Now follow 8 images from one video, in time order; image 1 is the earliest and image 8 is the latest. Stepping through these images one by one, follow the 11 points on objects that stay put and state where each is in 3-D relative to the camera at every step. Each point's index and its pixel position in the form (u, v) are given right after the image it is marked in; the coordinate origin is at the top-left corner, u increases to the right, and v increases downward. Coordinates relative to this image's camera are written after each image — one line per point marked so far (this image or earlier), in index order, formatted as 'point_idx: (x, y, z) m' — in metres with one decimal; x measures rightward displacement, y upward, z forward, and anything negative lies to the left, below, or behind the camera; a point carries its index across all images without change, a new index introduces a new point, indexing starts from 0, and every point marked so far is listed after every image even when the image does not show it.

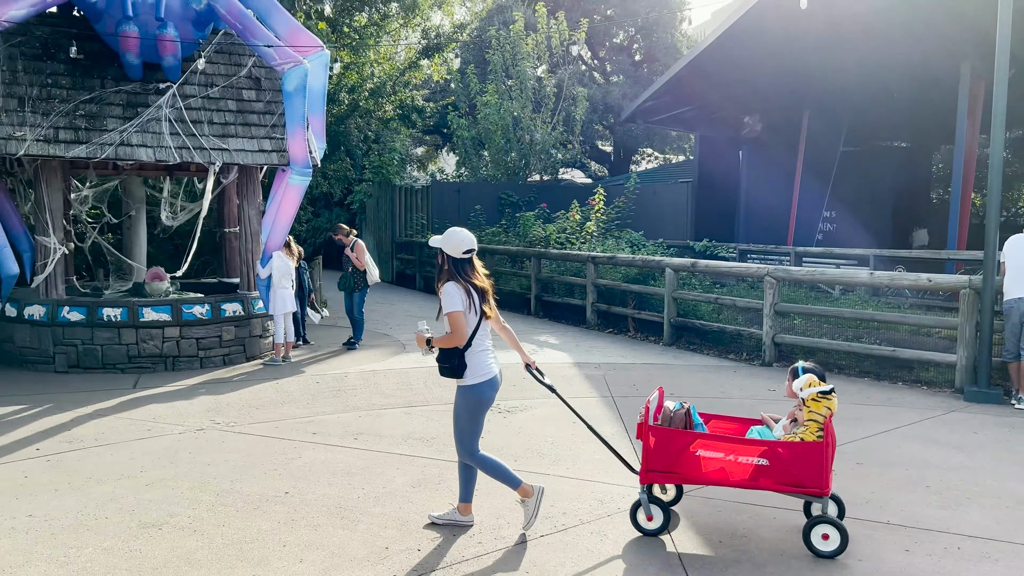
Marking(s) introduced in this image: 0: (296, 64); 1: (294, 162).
0: (-2.4, +2.5, +9.3) m
1: (-2.5, +1.4, +9.4) m
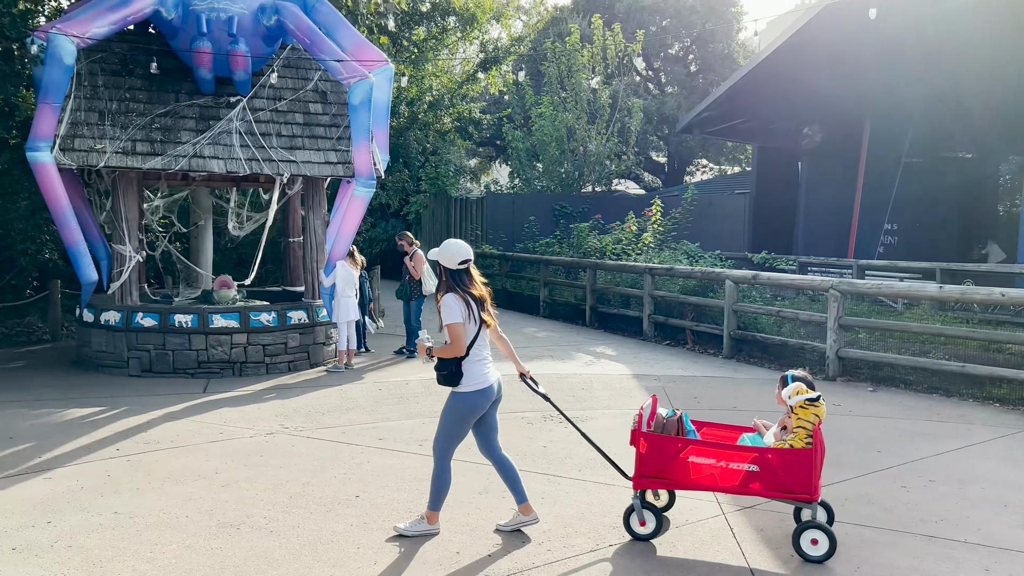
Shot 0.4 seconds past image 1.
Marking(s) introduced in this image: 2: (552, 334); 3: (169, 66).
0: (-1.7, +2.4, +9.5) m
1: (-1.8, +1.3, +9.6) m
2: (+0.7, -0.8, +13.8) m
3: (-4.1, +2.7, +9.9) m
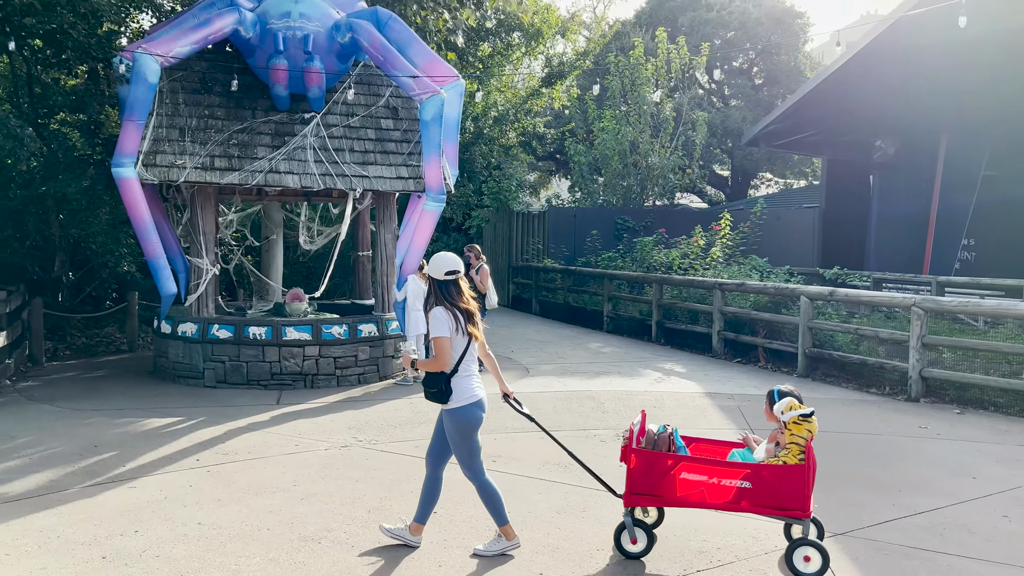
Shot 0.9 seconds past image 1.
0: (-0.9, +2.2, +9.6) m
1: (-1.0, +1.2, +9.7) m
2: (+1.7, -1.0, +13.6) m
3: (-3.2, +2.5, +10.1) m
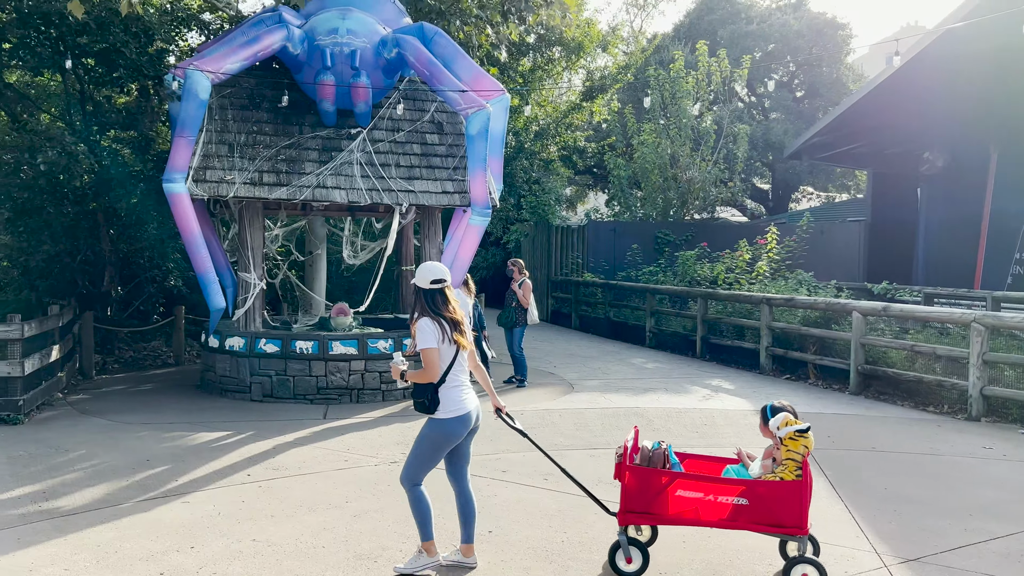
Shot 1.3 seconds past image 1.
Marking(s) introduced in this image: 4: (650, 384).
0: (-0.4, +2.1, +9.5) m
1: (-0.4, +1.0, +9.6) m
2: (+2.4, -1.3, +13.4) m
3: (-2.7, +2.3, +10.2) m
4: (+1.9, -1.3, +11.2) m
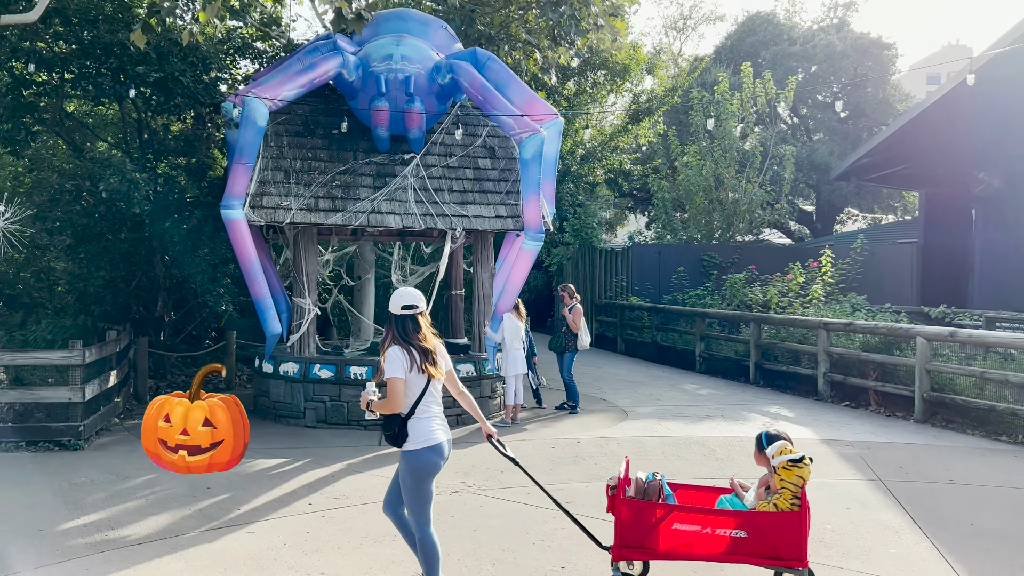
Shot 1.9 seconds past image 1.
0: (+0.2, +1.8, +9.5) m
1: (+0.2, +0.7, +9.6) m
2: (+3.2, -1.7, +13.1) m
3: (-2.0, +2.0, +10.2) m
4: (+2.6, -1.6, +11.0) m
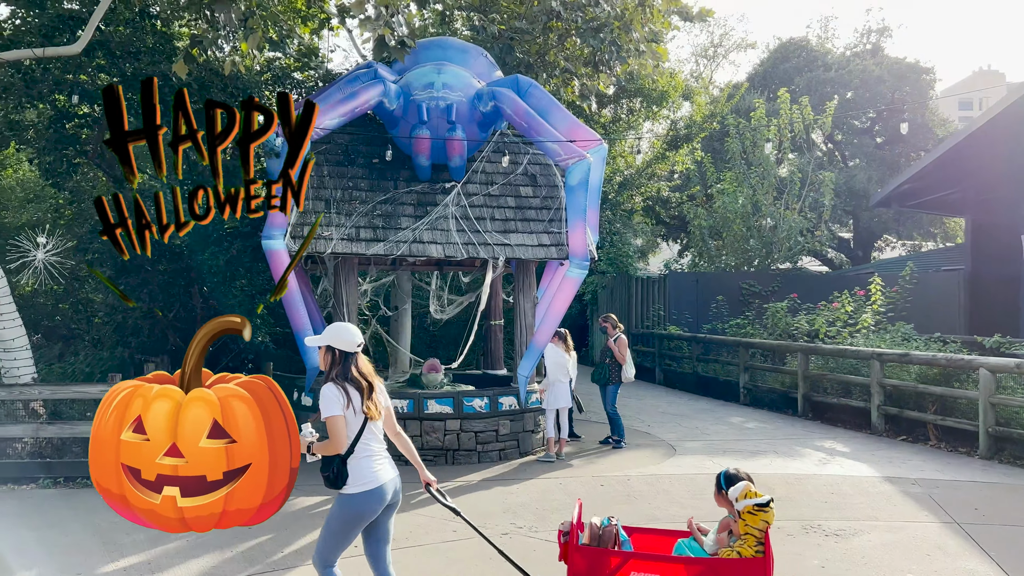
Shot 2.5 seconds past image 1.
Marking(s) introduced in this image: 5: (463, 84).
0: (+0.7, +1.4, +9.3) m
1: (+0.7, +0.4, +9.3) m
2: (+3.9, -2.1, +12.7) m
3: (-1.5, +1.6, +10.1) m
4: (+3.1, -2.0, +10.6) m
5: (-0.6, +2.4, +9.7) m
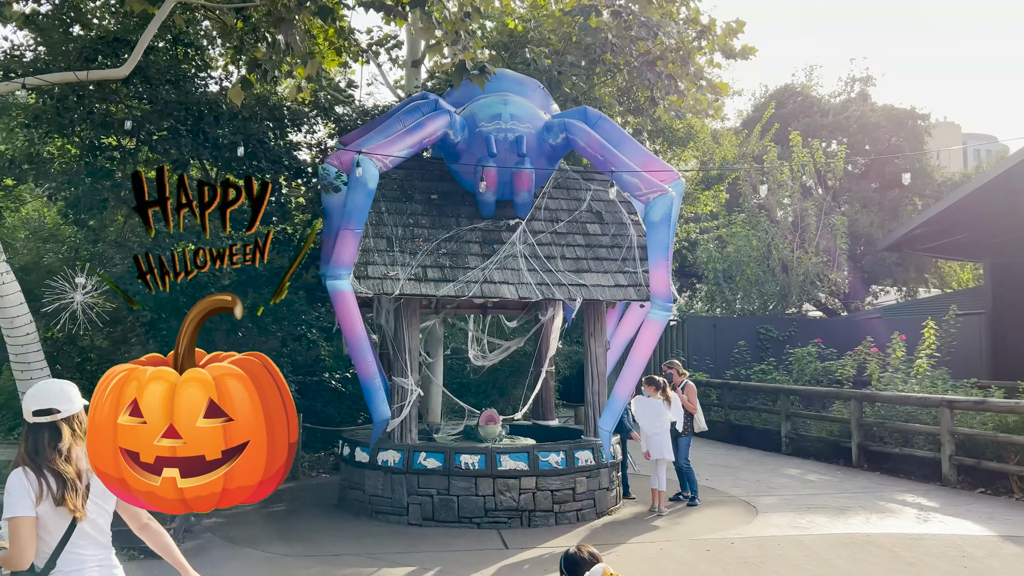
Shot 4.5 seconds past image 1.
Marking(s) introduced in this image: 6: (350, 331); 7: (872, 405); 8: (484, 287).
0: (+1.5, +1.0, +8.7) m
1: (+1.5, -0.1, +8.6) m
2: (+4.6, -2.8, +12.0) m
3: (-0.7, +1.1, +9.4) m
4: (+3.9, -2.6, +9.9) m
5: (+0.2, +1.9, +9.1) m
6: (-1.5, -0.4, +7.8) m
7: (+5.8, -1.9, +13.2) m
8: (-0.3, 0.0, +8.5) m
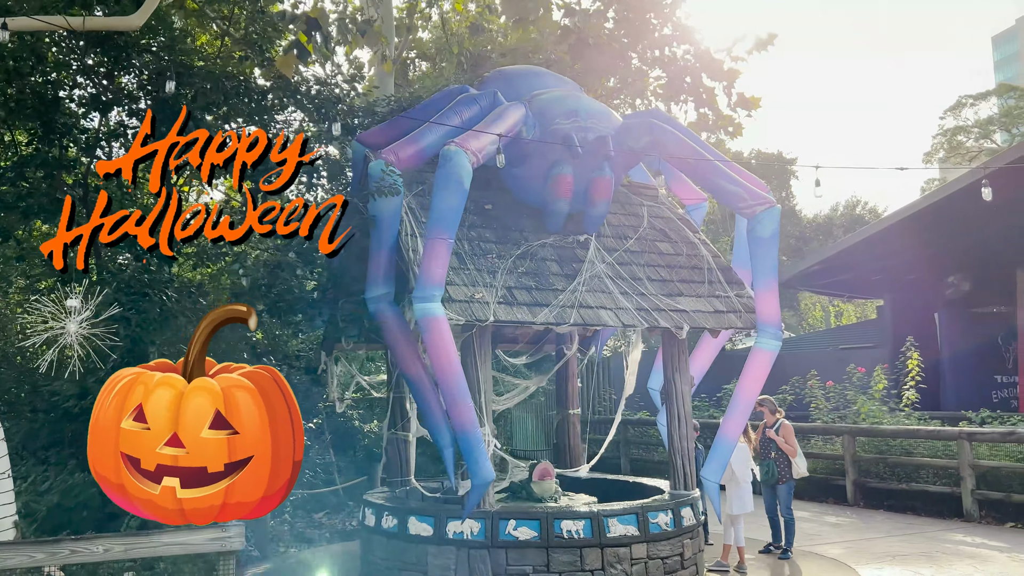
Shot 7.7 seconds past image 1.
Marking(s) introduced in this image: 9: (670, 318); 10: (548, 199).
0: (+2.3, +0.7, +7.6) m
1: (+2.3, -0.3, +7.5) m
2: (+4.6, -3.2, +11.3) m
3: (-0.1, +0.9, +7.9) m
4: (+4.4, -2.9, +9.1) m
5: (+0.9, +1.7, +7.8) m
6: (-0.5, -0.6, +6.1) m
7: (+5.5, -2.3, +12.8) m
8: (+0.5, -0.2, +7.0) m
9: (+1.3, -0.3, +7.4) m
10: (+0.3, +0.8, +7.6) m
